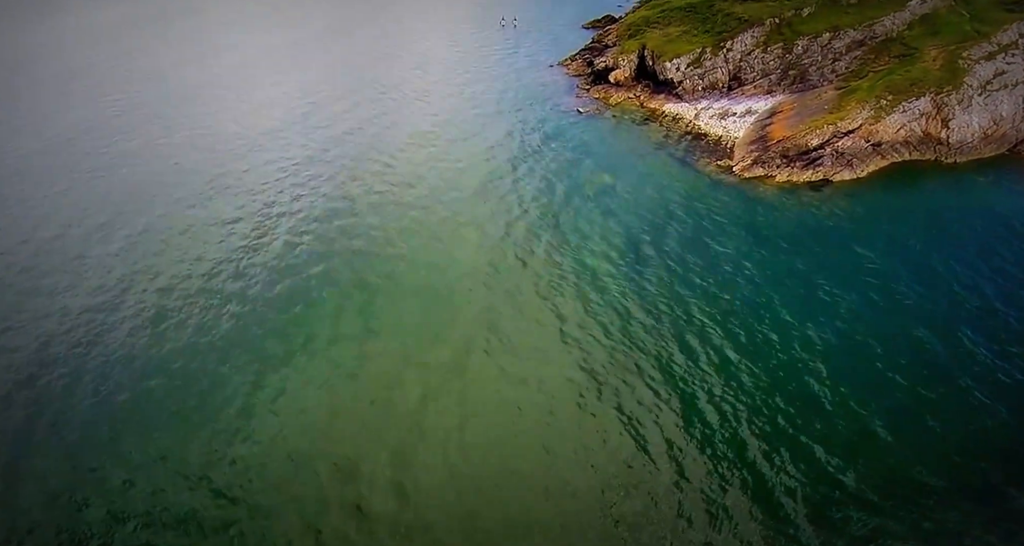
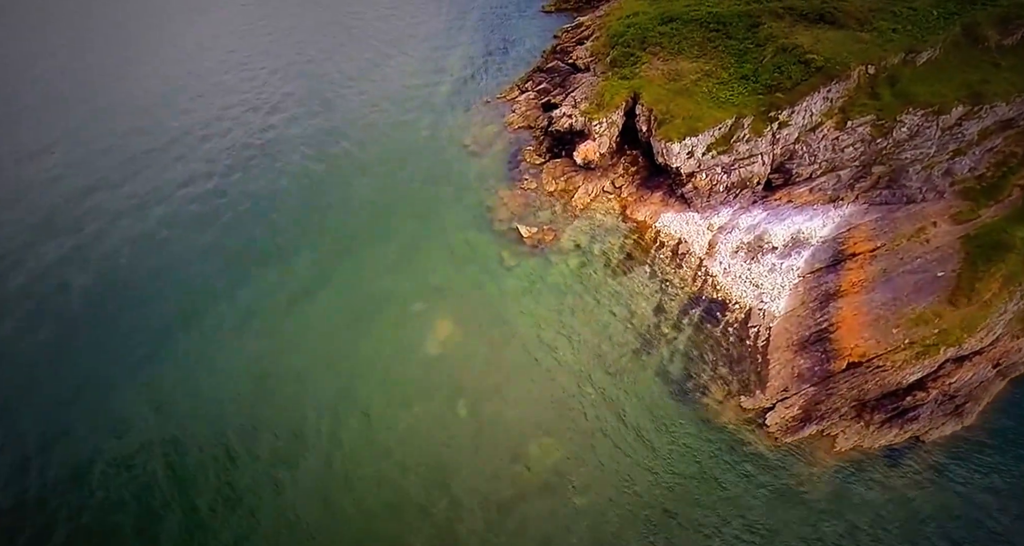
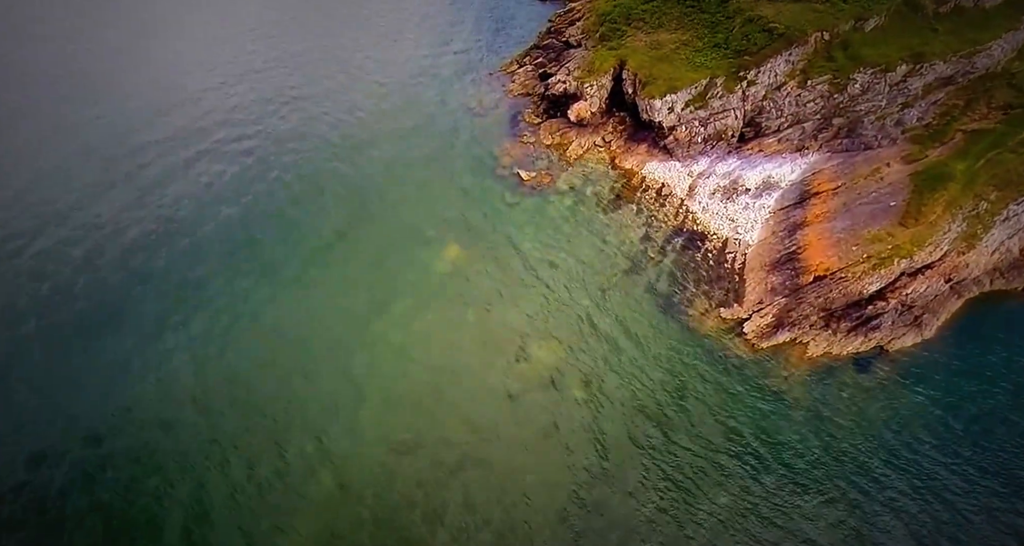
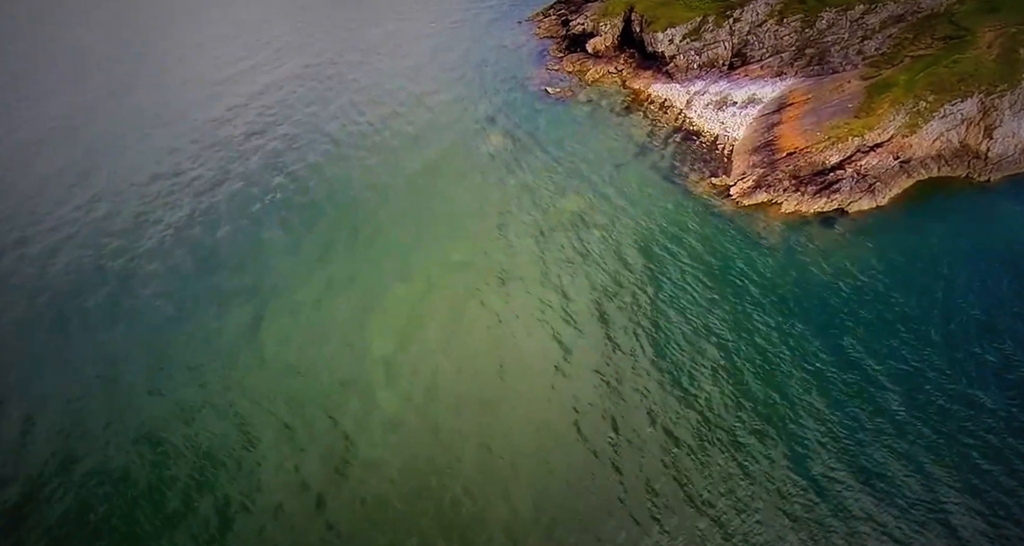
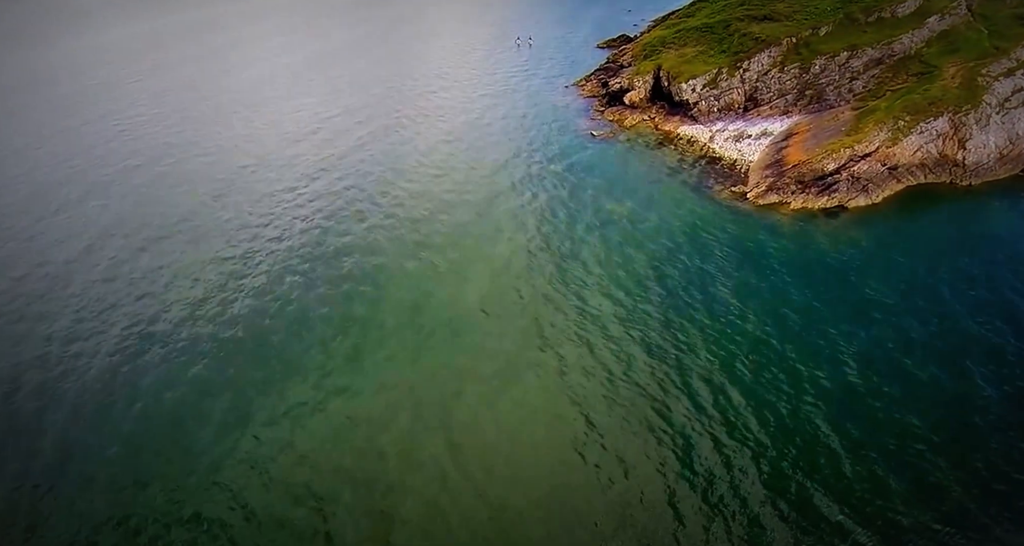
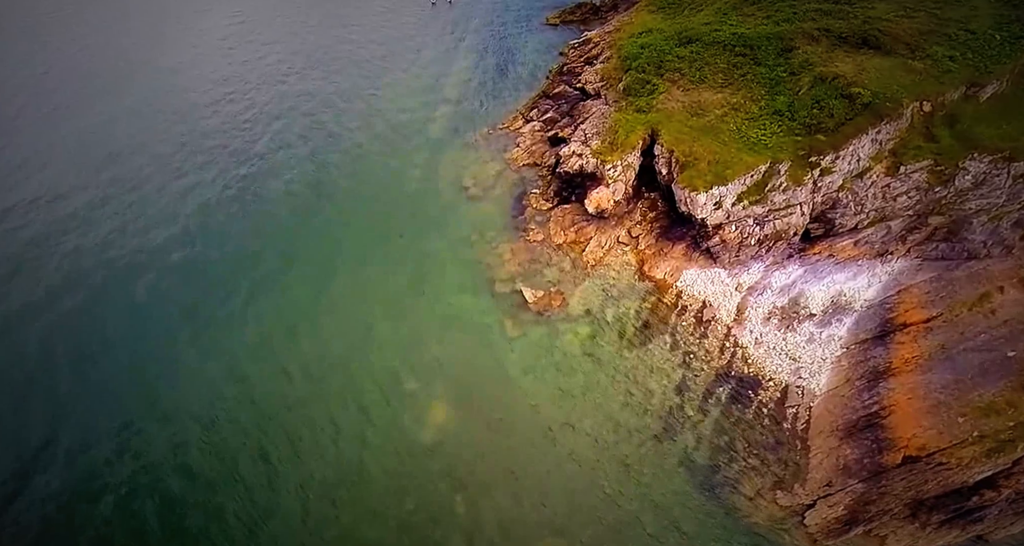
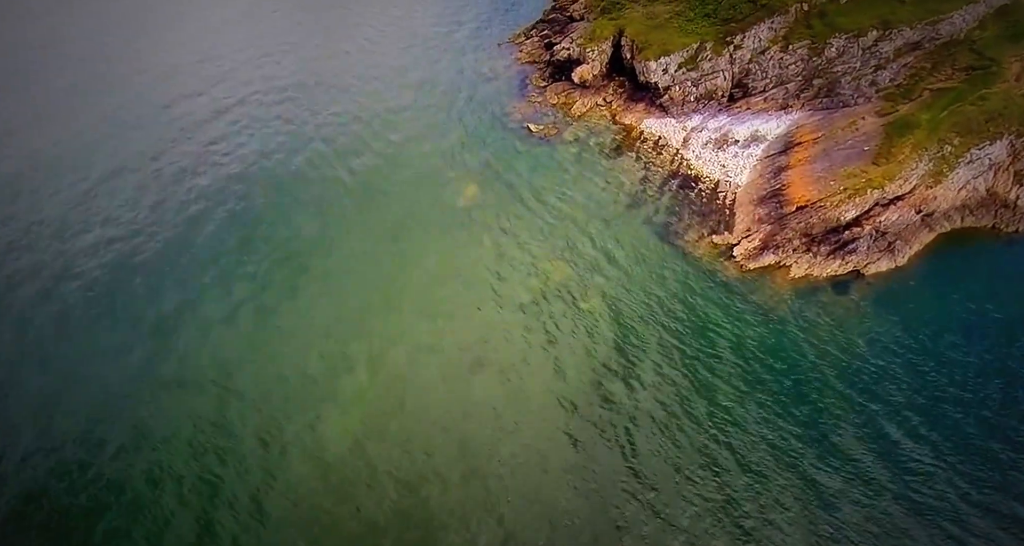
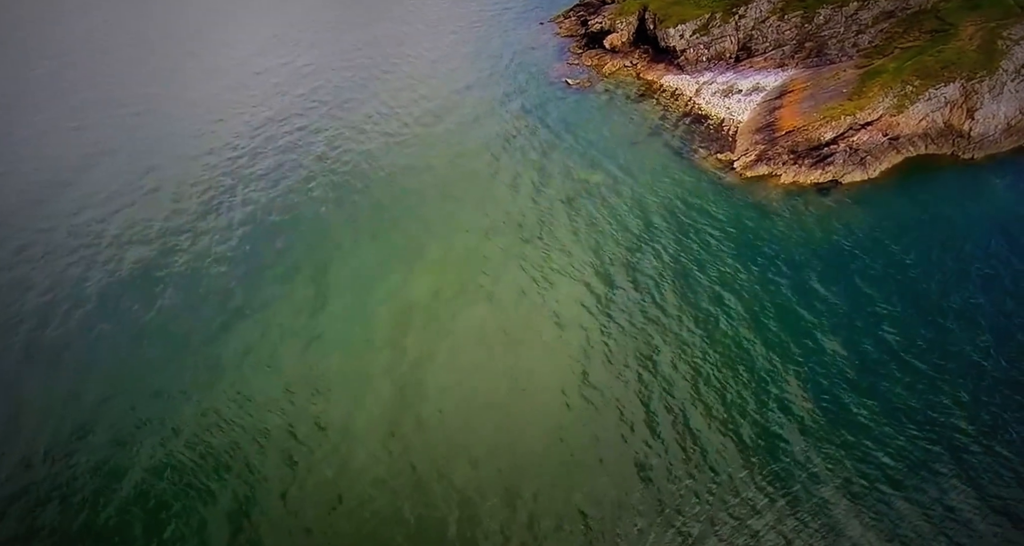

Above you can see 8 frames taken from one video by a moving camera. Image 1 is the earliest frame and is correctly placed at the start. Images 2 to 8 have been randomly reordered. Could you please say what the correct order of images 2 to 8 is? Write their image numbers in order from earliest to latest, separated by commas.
5, 8, 4, 7, 3, 2, 6
